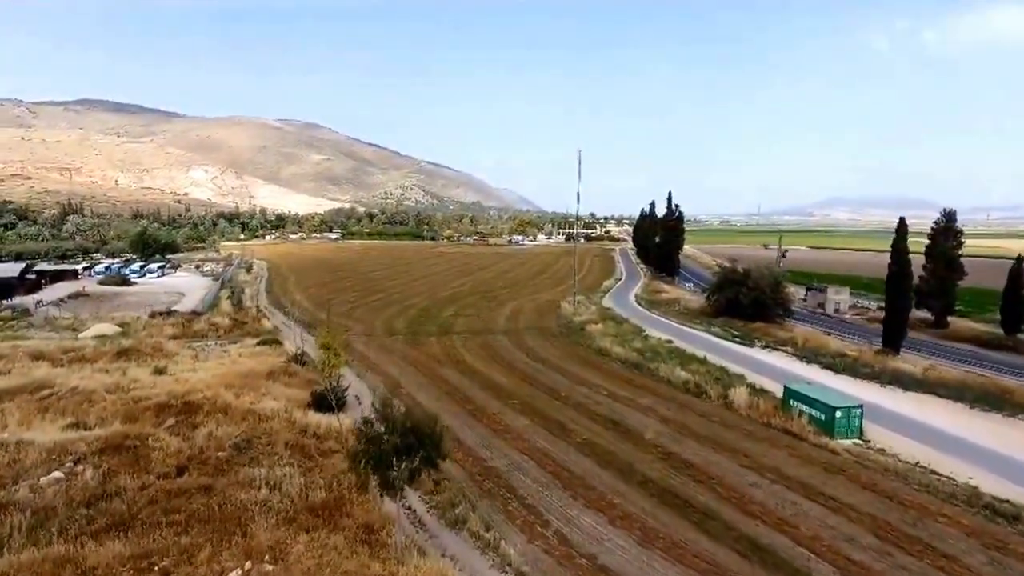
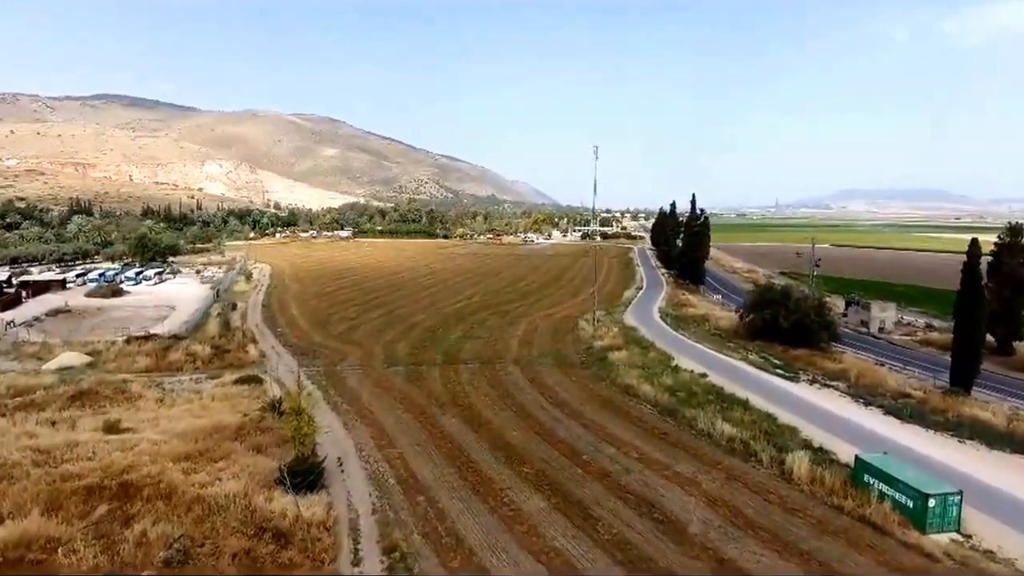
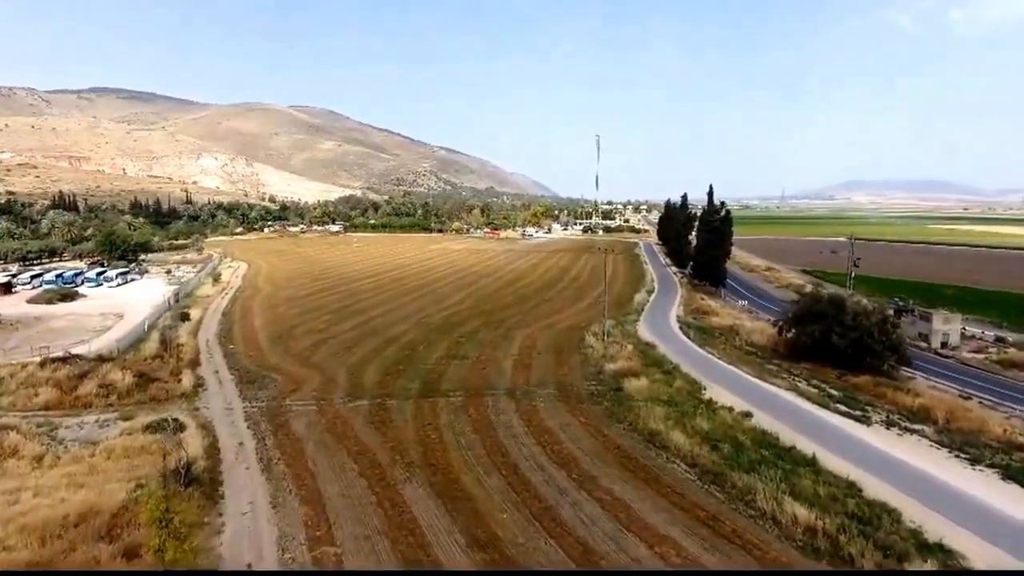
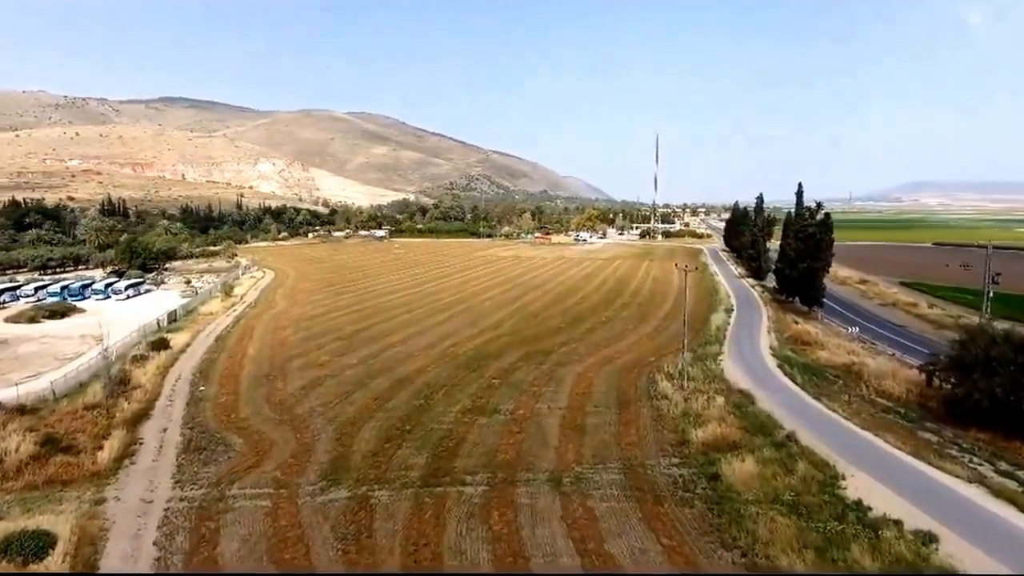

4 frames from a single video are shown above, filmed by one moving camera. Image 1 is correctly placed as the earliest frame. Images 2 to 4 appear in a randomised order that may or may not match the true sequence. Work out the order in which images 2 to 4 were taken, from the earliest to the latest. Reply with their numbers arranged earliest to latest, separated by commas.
2, 3, 4
